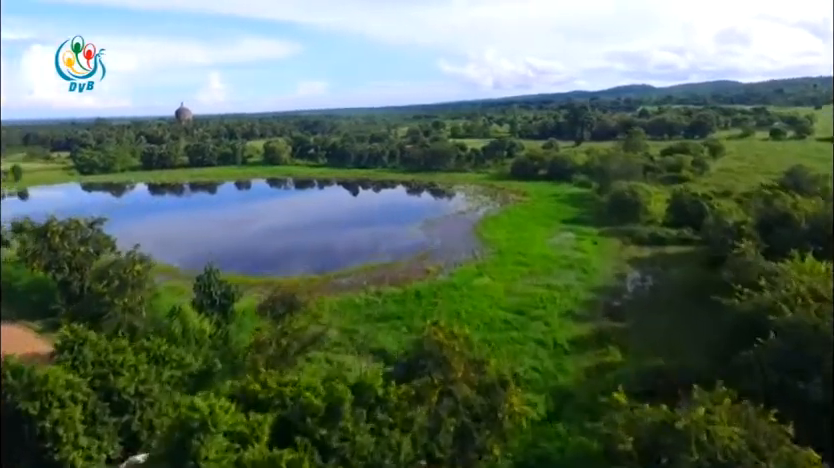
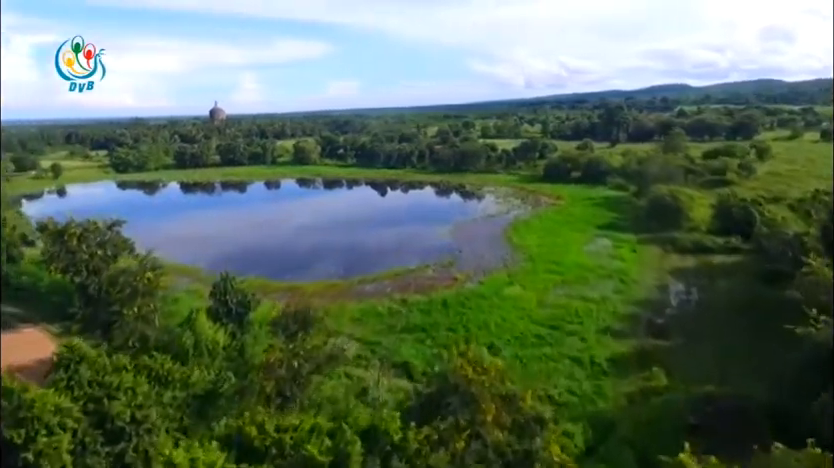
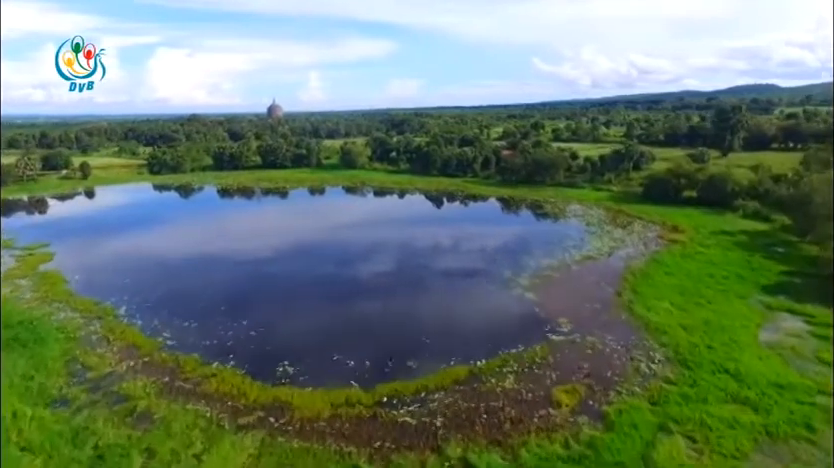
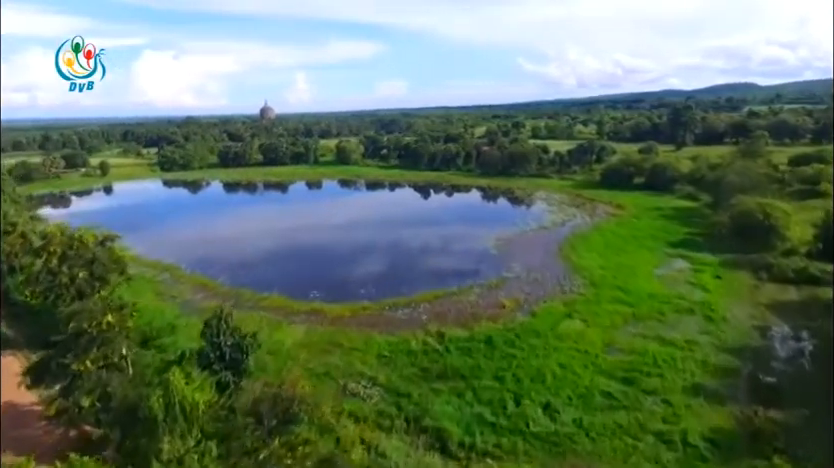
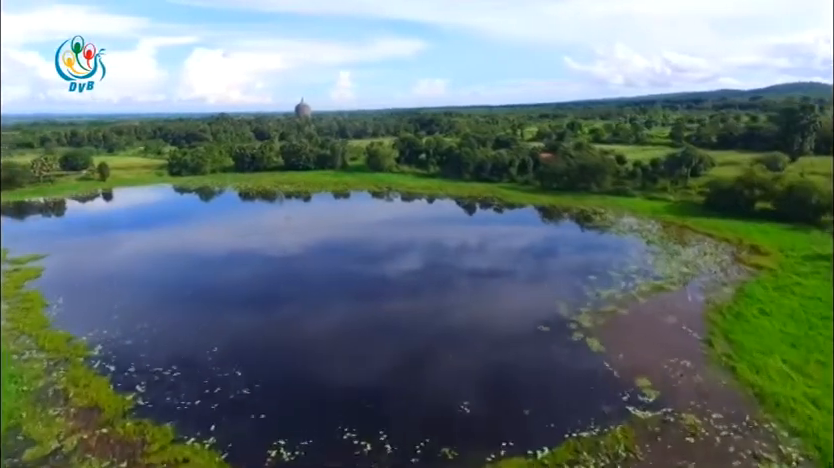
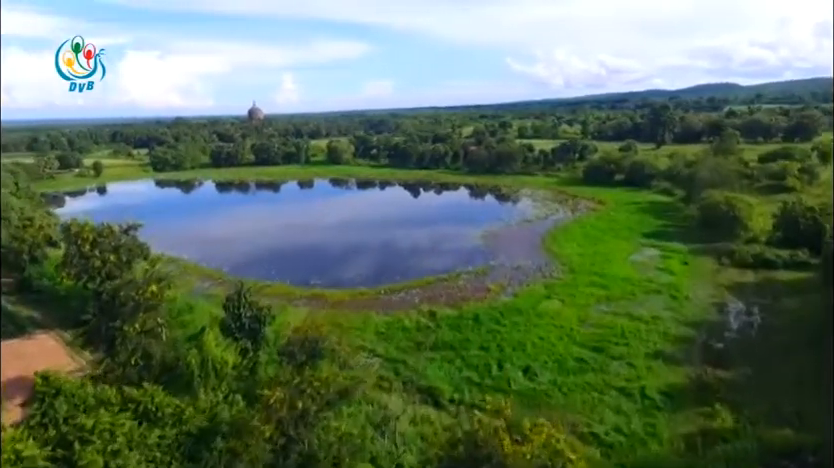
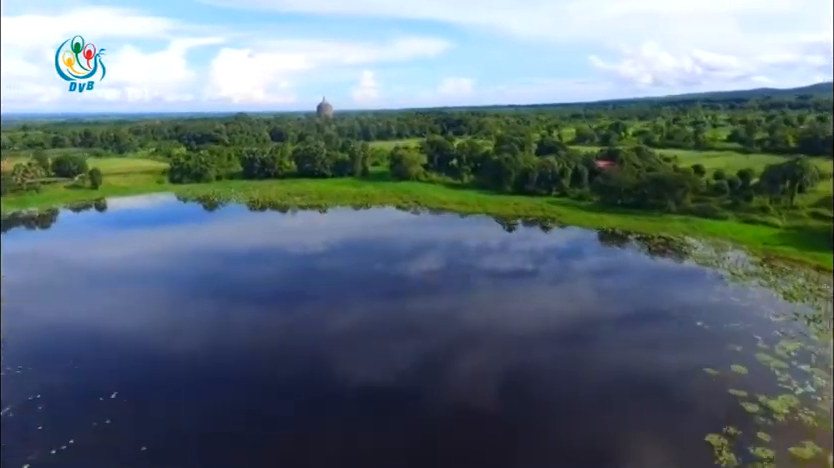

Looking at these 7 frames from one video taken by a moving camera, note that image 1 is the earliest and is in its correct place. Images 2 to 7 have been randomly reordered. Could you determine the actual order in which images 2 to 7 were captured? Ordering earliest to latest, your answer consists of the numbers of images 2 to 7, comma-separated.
2, 6, 4, 3, 5, 7
